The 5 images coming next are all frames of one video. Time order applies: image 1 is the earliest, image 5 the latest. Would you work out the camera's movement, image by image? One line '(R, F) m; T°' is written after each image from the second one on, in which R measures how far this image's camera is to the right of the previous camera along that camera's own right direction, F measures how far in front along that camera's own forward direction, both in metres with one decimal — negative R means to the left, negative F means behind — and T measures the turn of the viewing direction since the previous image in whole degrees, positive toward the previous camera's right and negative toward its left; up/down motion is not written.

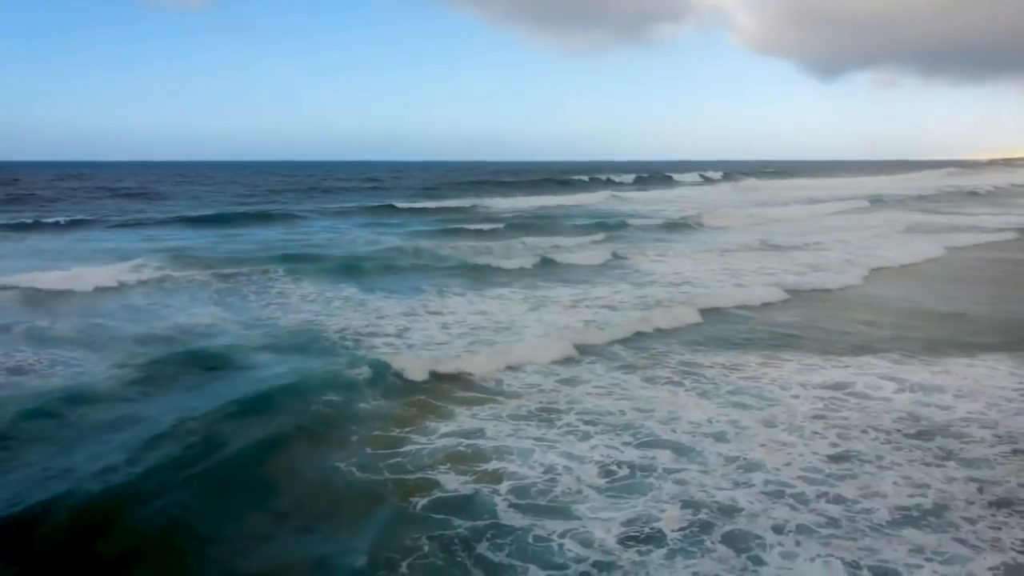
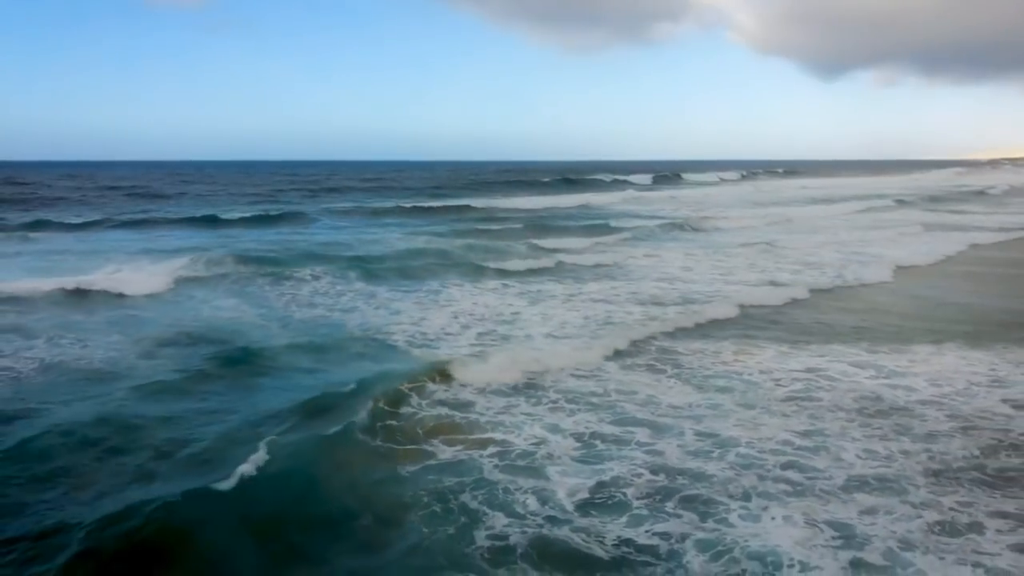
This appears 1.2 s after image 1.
(-0.5, +0.6) m; 0°
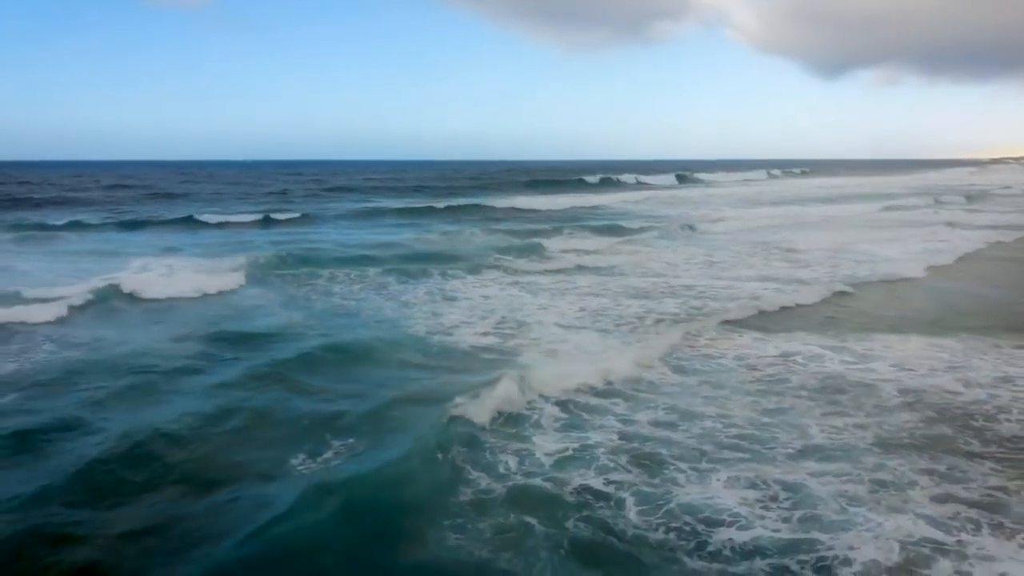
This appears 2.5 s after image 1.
(0.0, -0.5) m; 0°
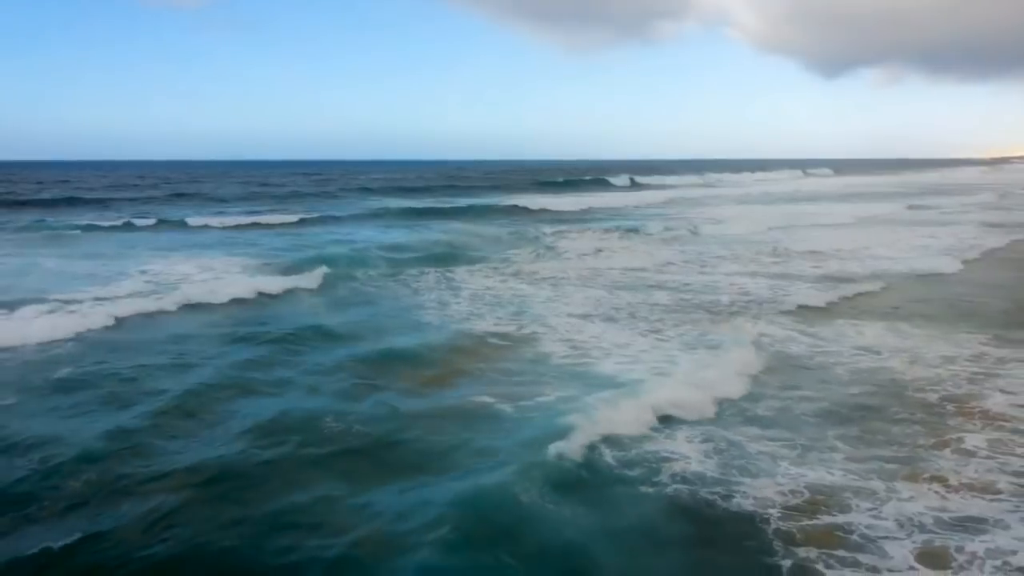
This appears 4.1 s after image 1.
(0.0, -0.6) m; 0°
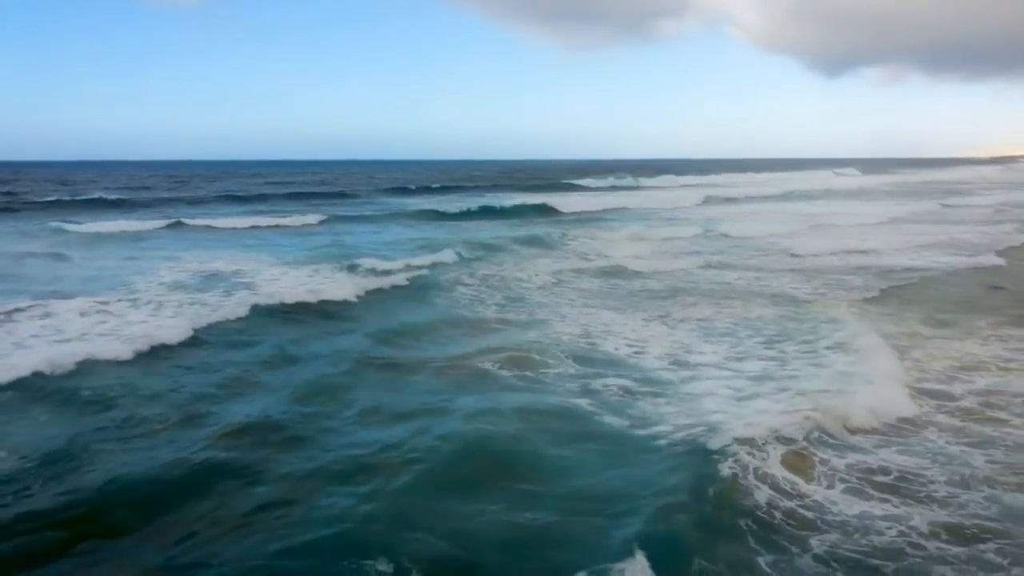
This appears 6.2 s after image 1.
(+0.1, -0.8) m; 0°
